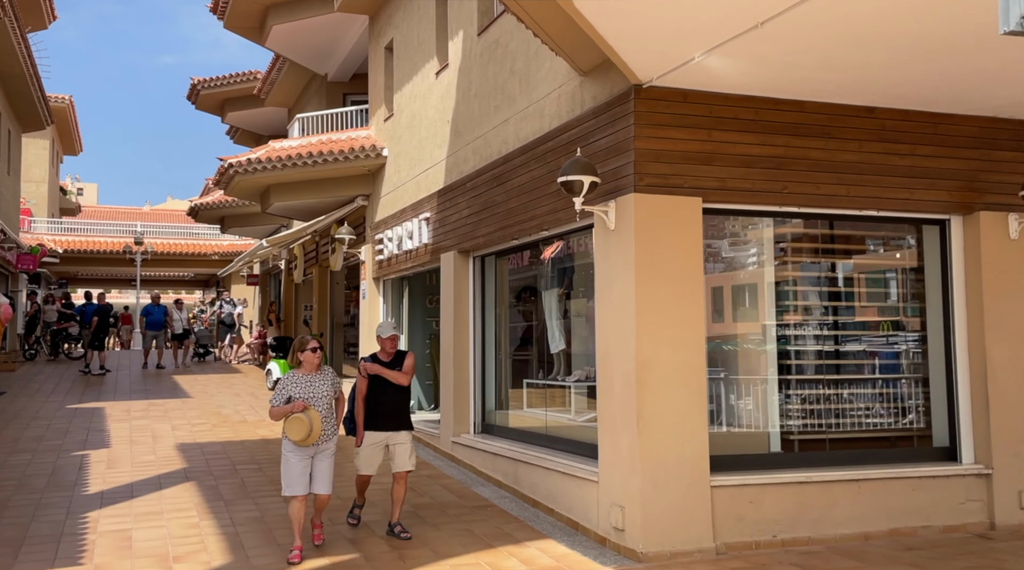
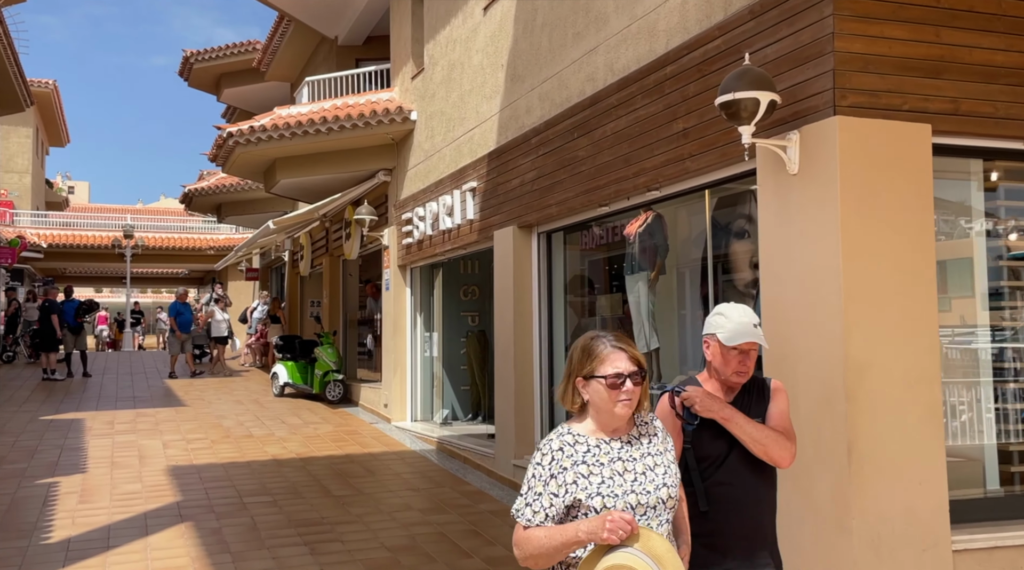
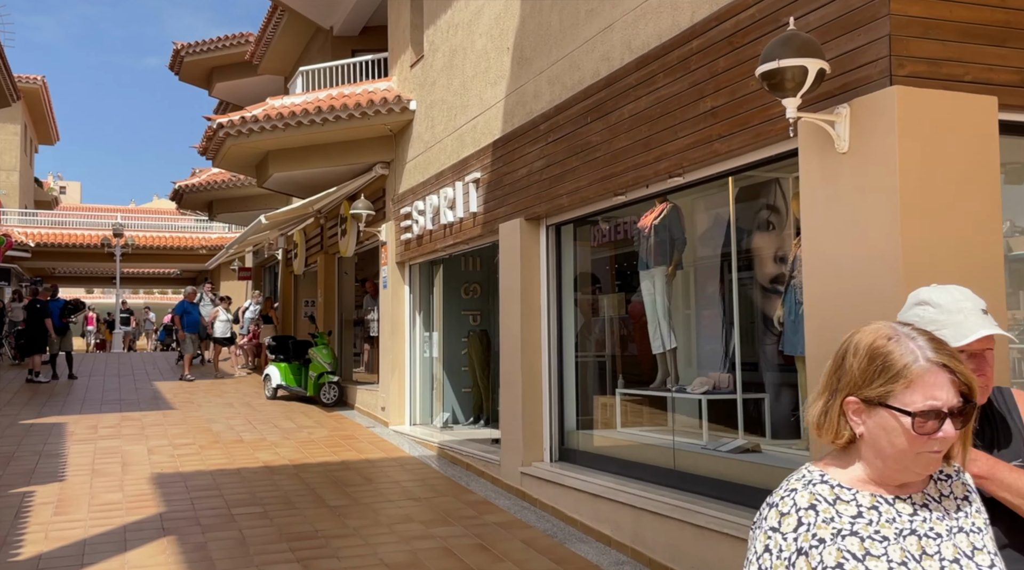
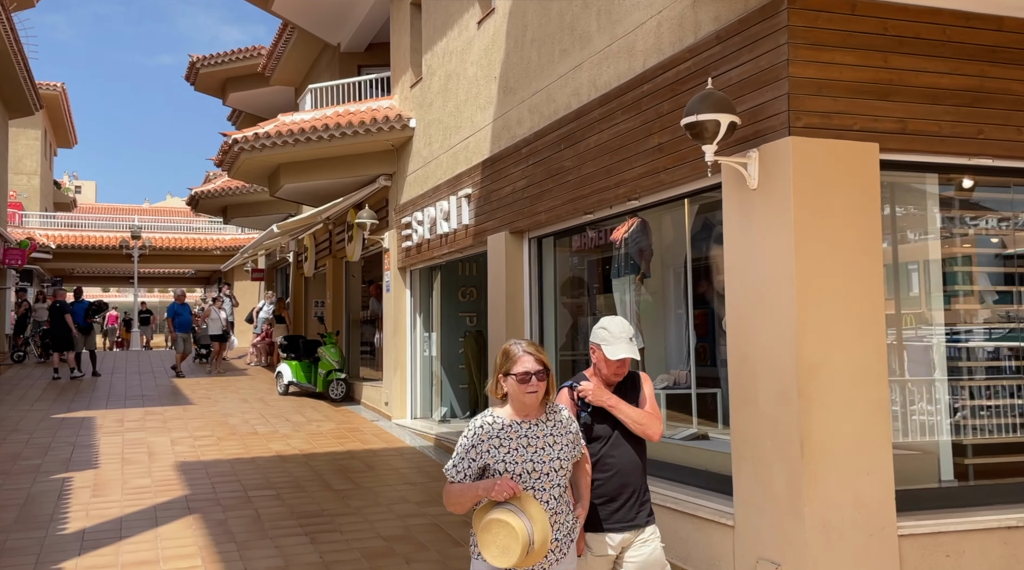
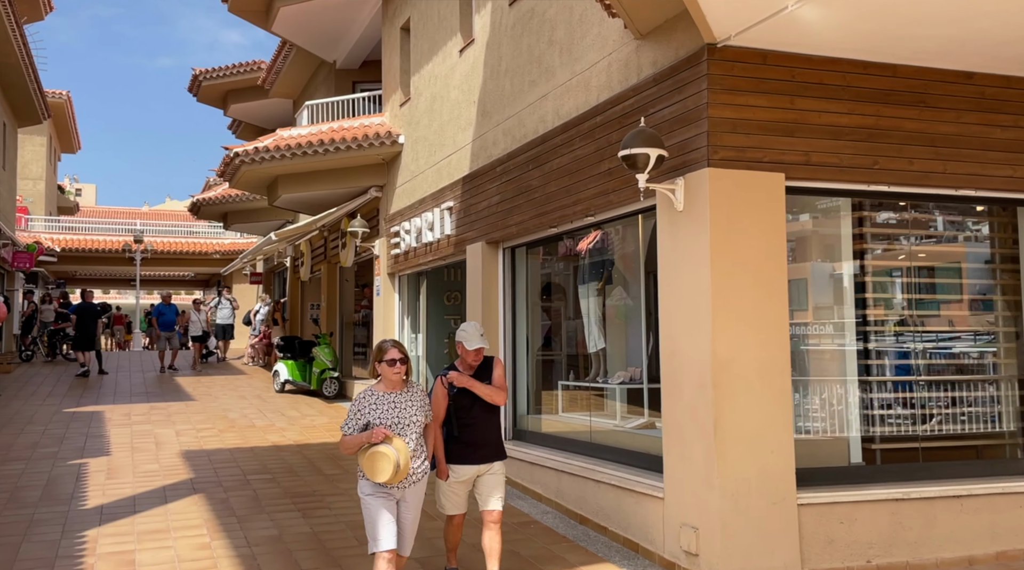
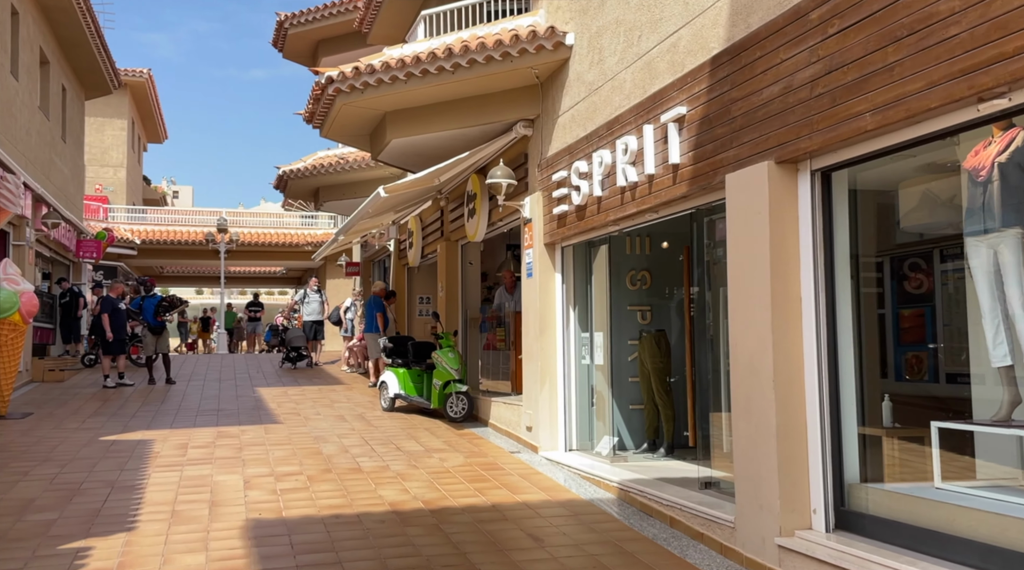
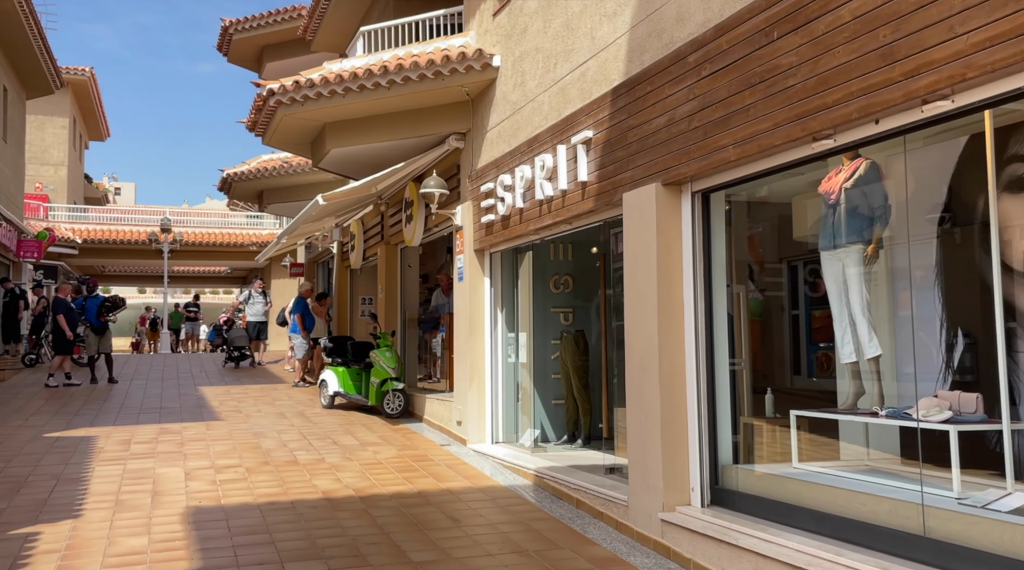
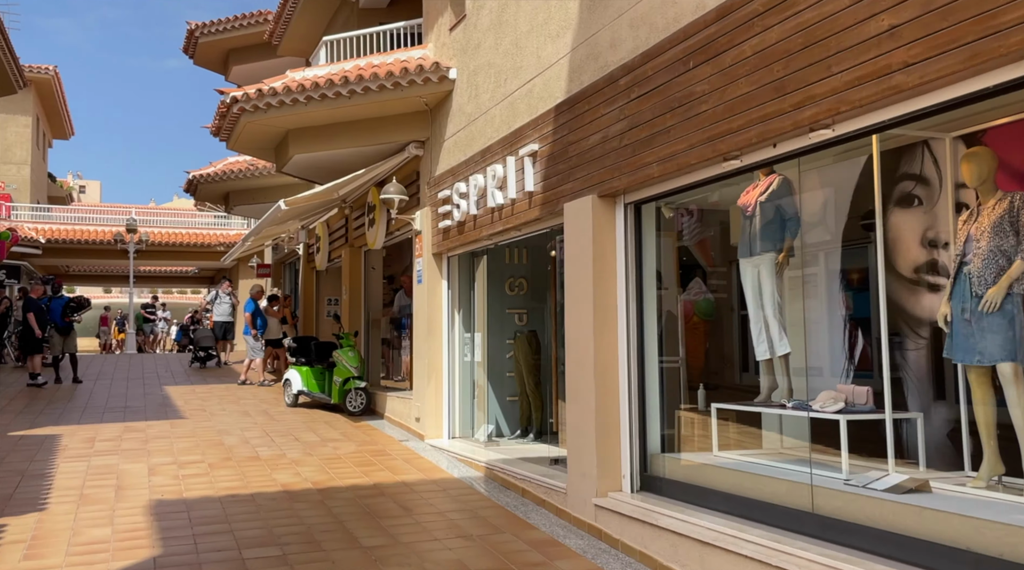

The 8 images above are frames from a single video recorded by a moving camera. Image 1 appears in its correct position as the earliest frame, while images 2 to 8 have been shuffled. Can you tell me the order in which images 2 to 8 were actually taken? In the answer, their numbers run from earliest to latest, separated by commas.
5, 4, 2, 3, 8, 7, 6
